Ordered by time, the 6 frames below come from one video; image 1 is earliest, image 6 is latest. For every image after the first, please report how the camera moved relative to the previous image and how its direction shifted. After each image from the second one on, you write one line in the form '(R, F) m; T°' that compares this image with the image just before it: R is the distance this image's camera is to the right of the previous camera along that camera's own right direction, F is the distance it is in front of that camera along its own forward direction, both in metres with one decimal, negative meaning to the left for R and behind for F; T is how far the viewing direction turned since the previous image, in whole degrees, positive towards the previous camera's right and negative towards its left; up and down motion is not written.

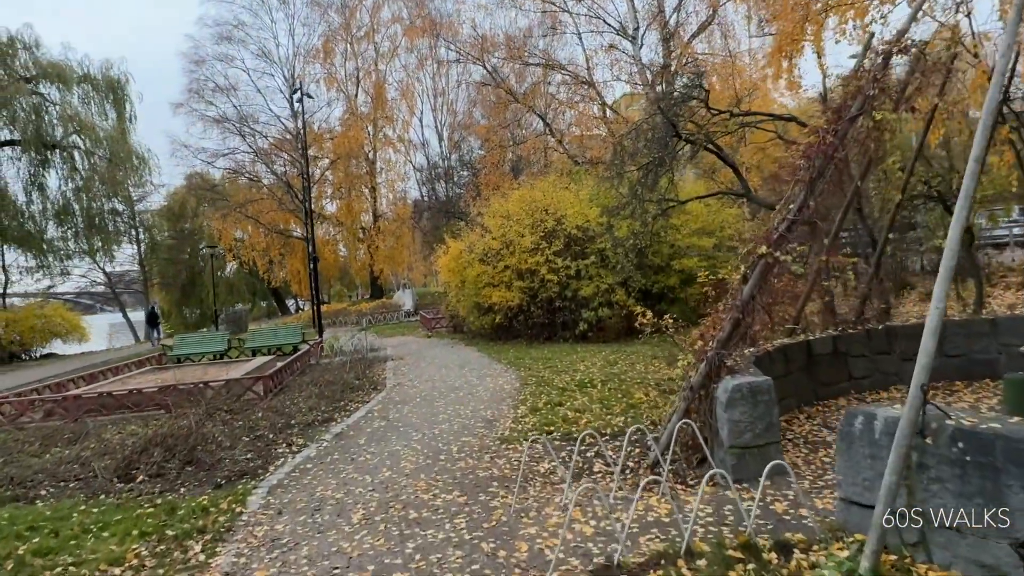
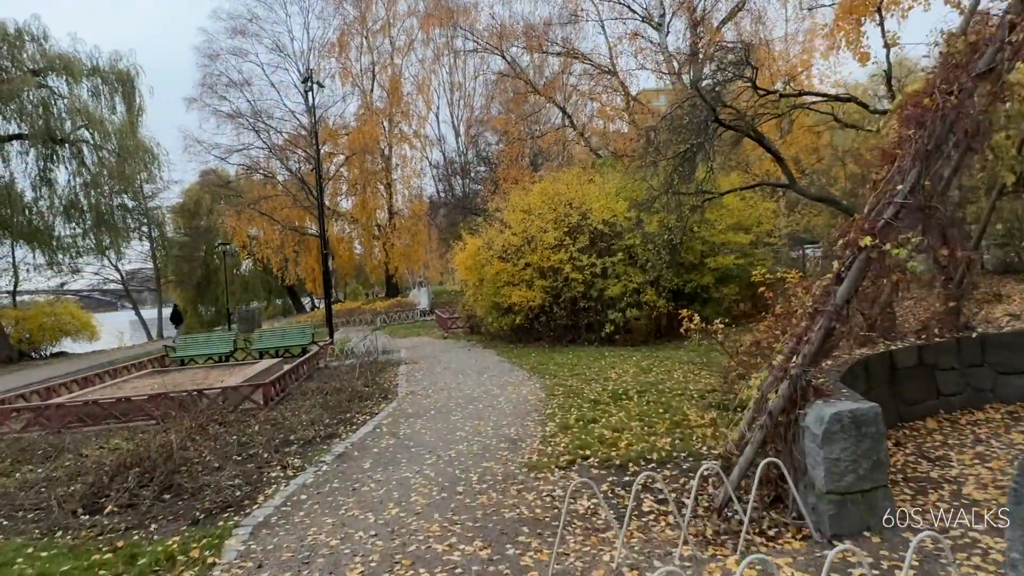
(-0.1, +1.0) m; -1°
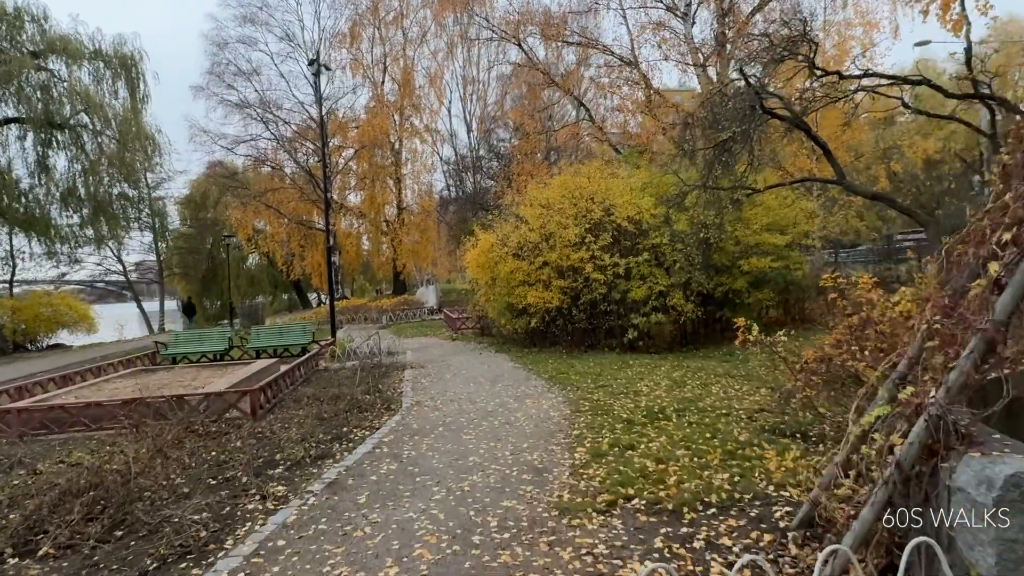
(-0.2, +1.1) m; -1°
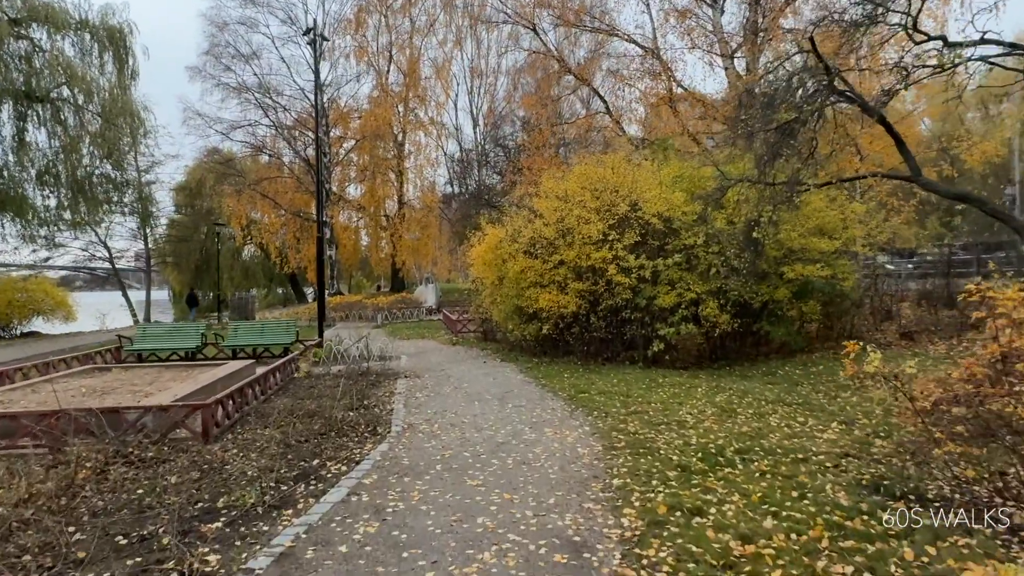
(-0.2, +1.7) m; 0°
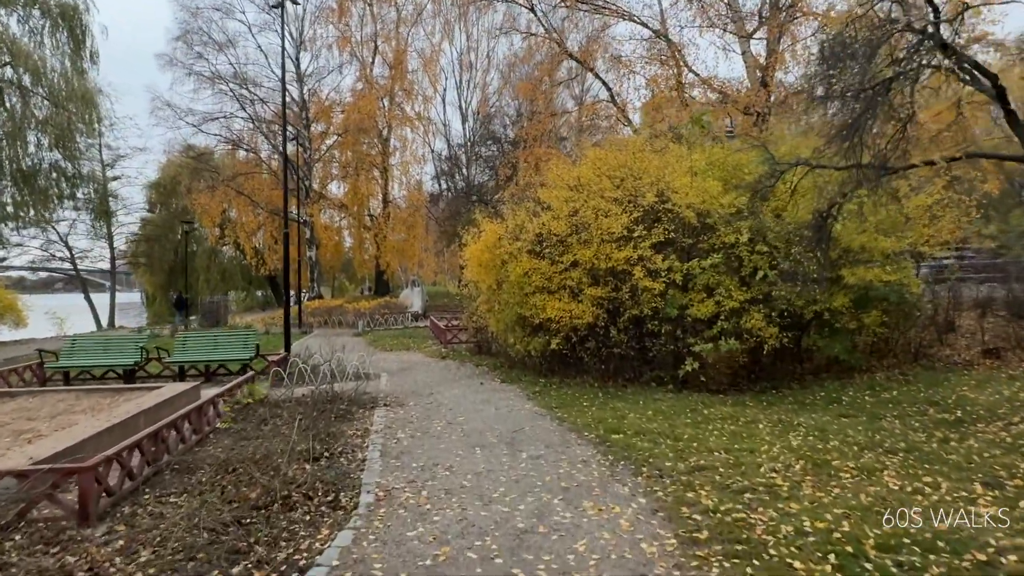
(-0.3, +2.1) m; +1°
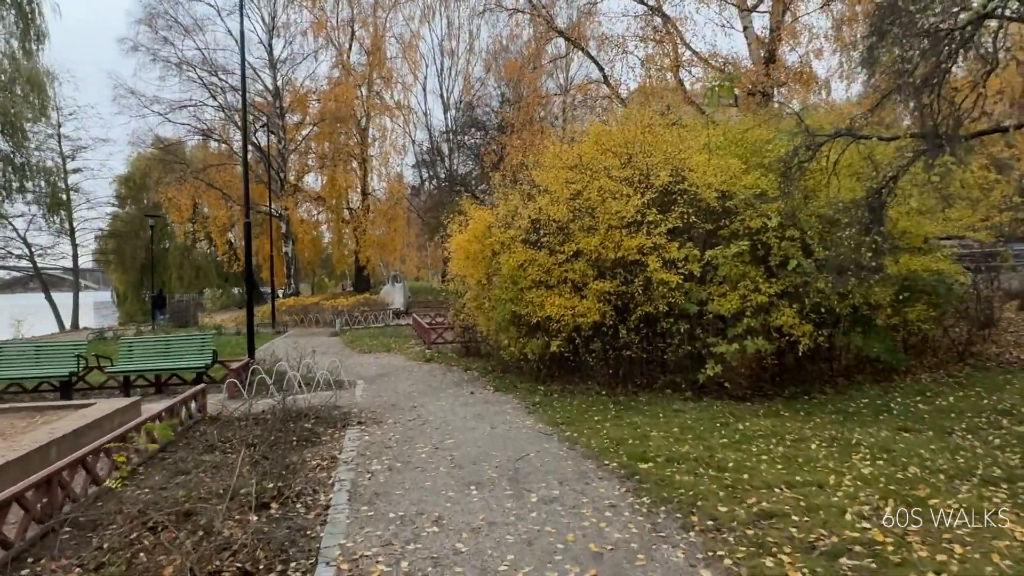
(-0.1, +1.4) m; +1°
